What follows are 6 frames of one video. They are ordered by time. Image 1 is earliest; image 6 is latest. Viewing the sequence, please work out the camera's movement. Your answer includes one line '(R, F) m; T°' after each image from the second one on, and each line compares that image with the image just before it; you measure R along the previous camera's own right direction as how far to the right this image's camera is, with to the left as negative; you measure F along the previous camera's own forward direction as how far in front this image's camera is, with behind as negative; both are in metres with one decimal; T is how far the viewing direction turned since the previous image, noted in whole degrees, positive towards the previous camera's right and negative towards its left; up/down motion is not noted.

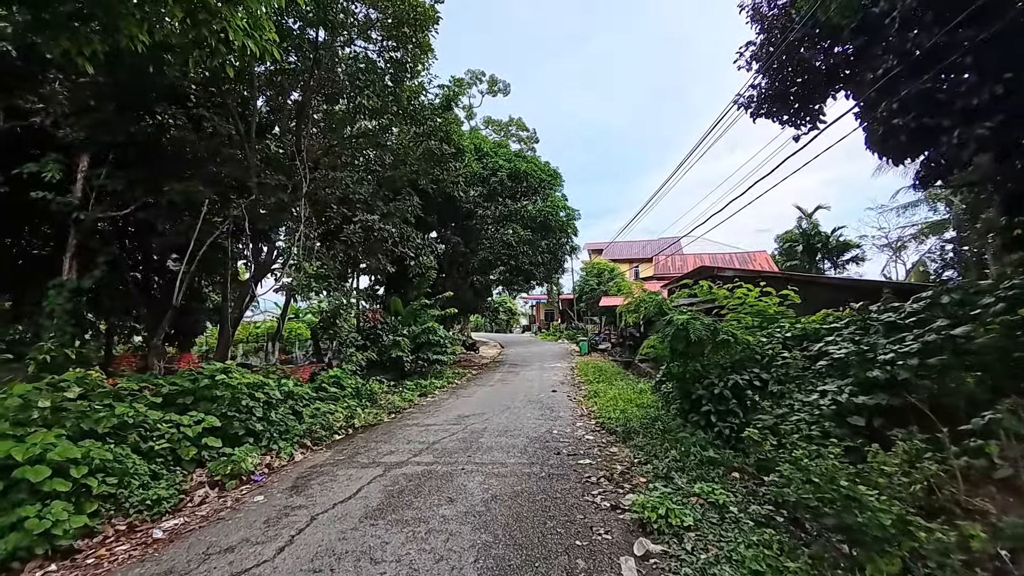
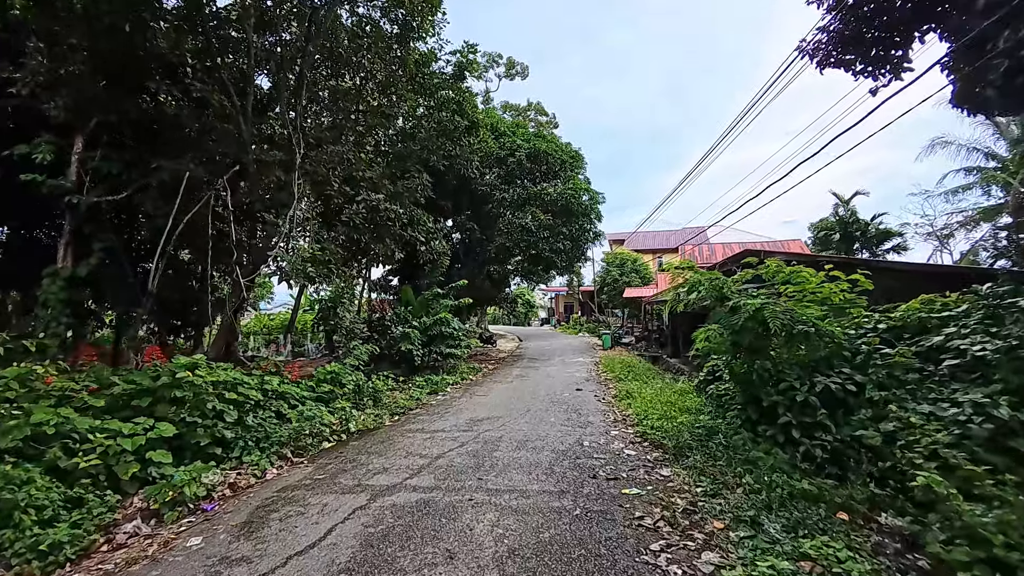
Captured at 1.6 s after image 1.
(0.0, +0.8) m; -2°
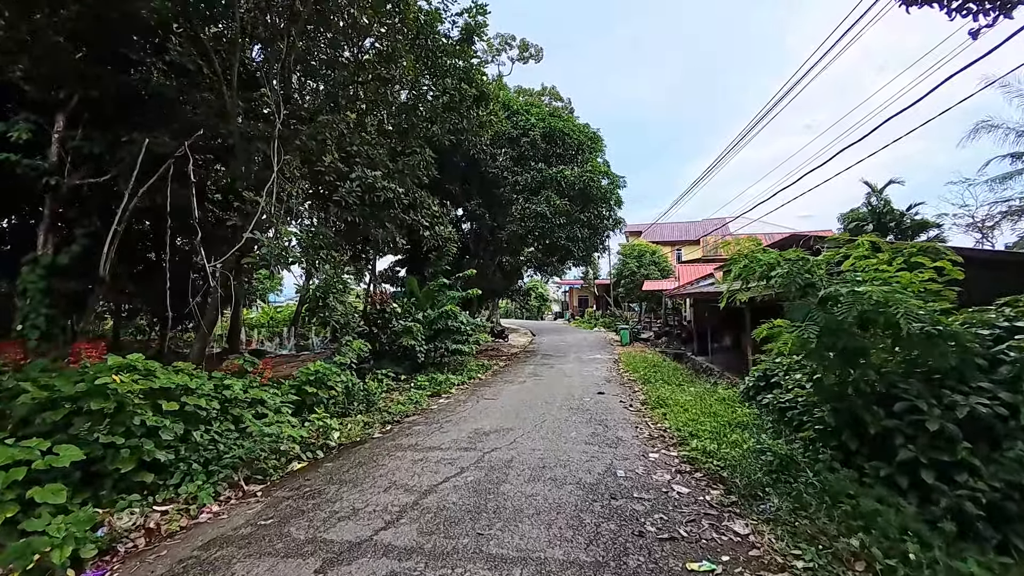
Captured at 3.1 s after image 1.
(0.0, +0.9) m; -2°
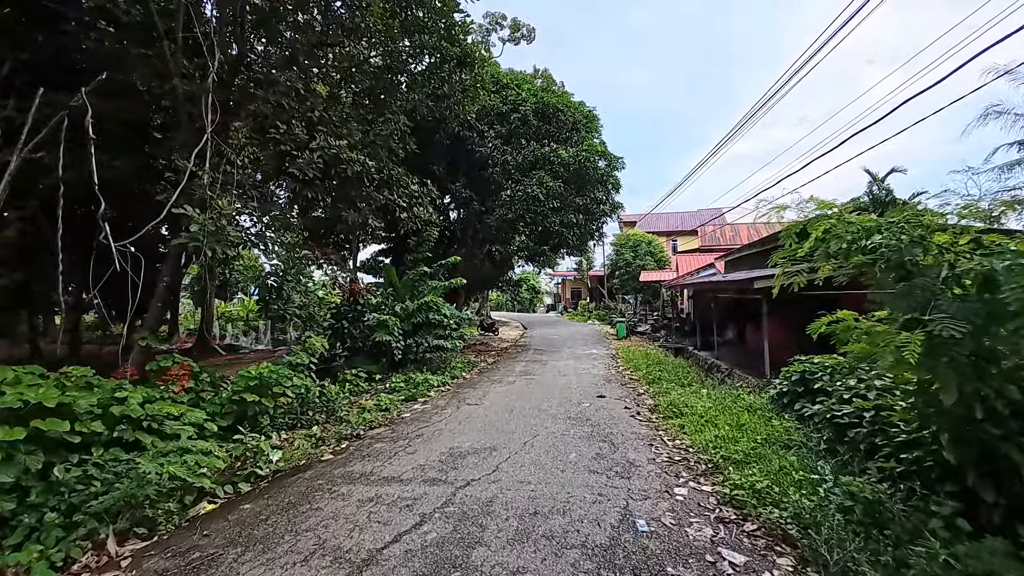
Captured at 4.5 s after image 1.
(+0.1, +0.8) m; +1°
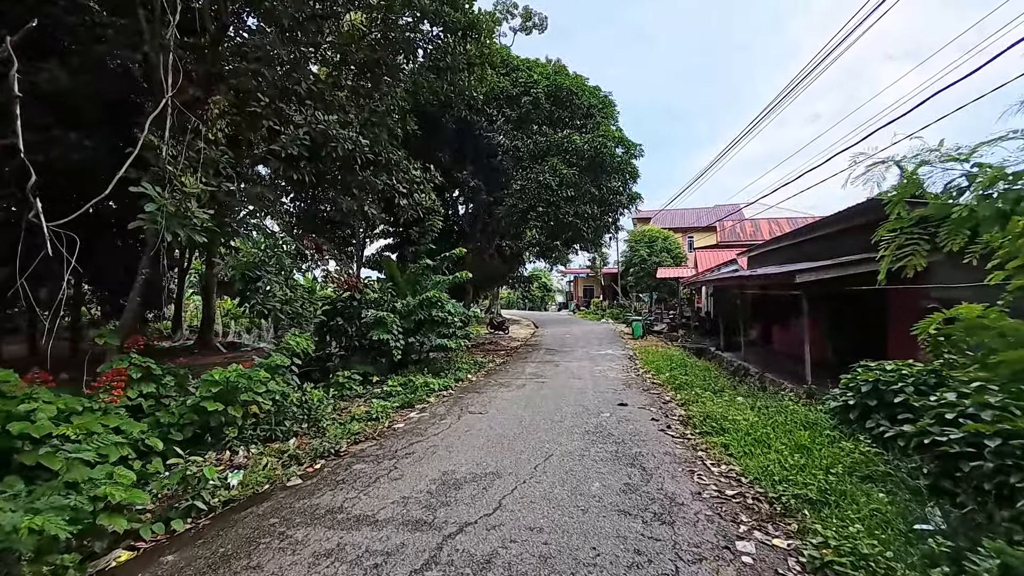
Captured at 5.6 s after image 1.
(0.0, +0.6) m; -1°
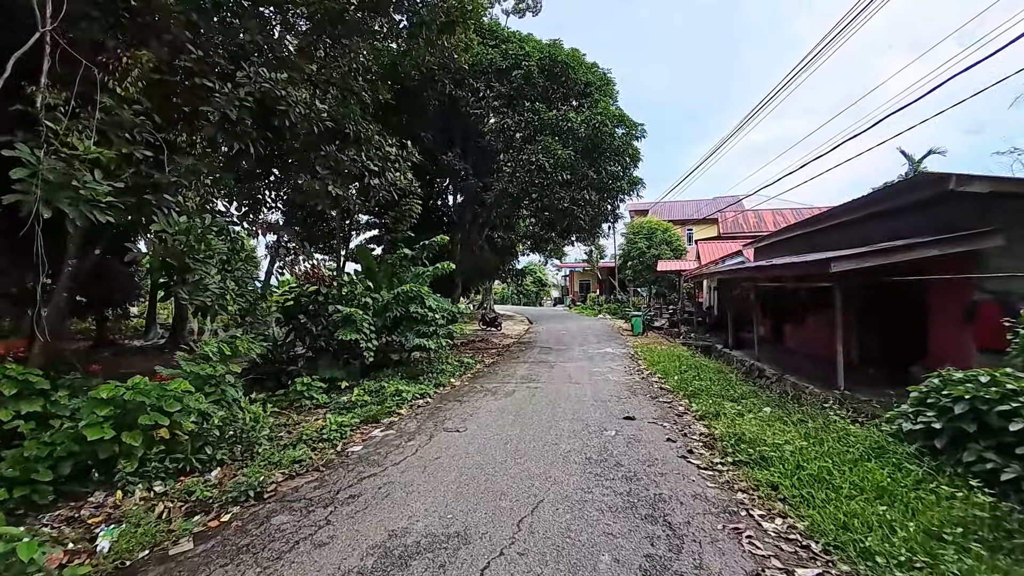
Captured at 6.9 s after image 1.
(+0.1, +0.8) m; 0°
